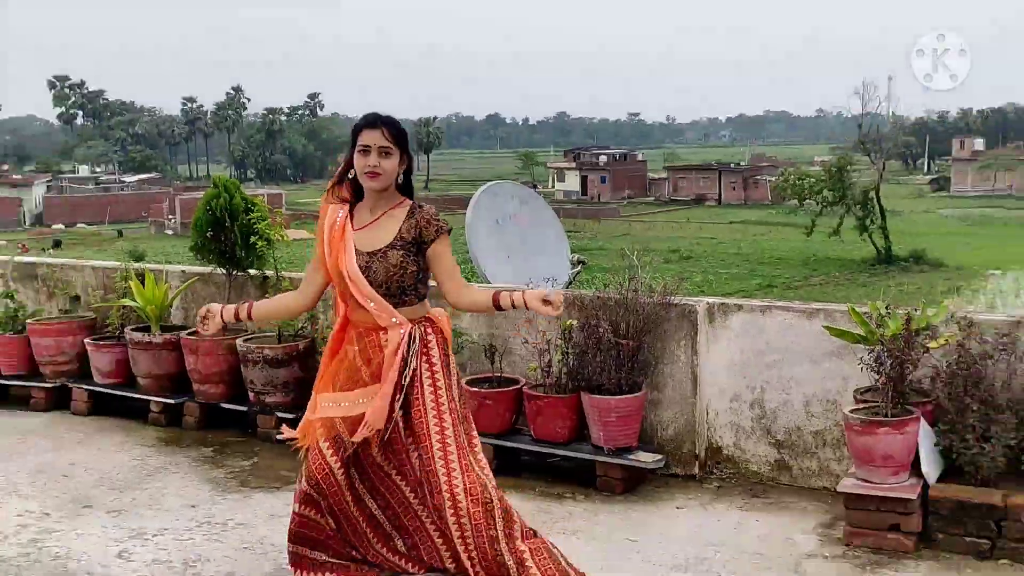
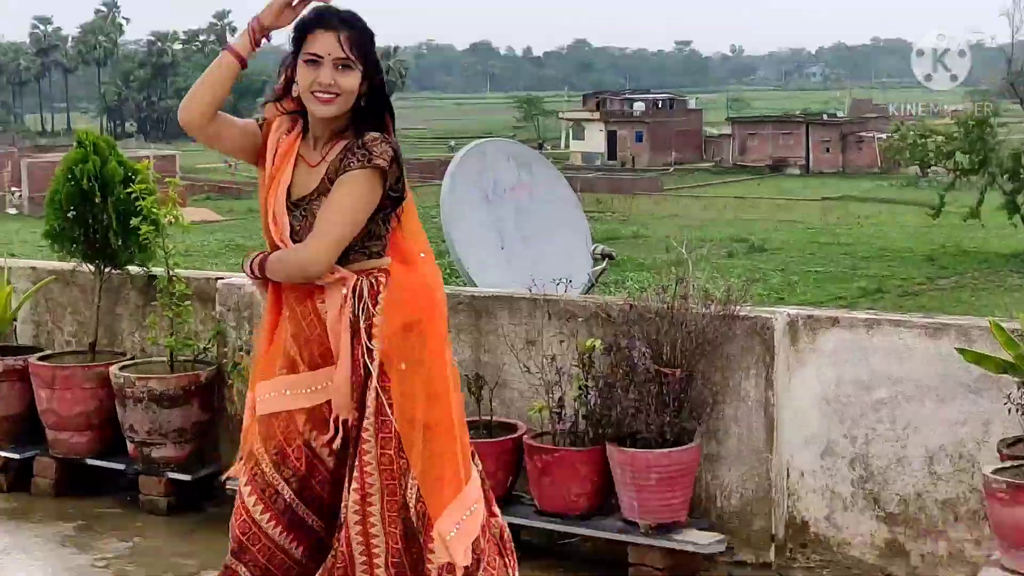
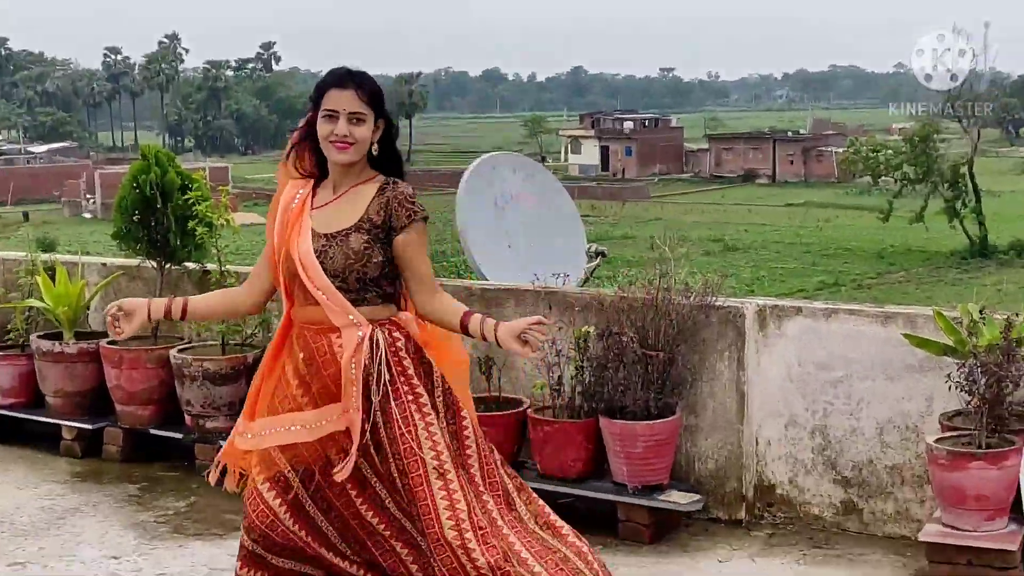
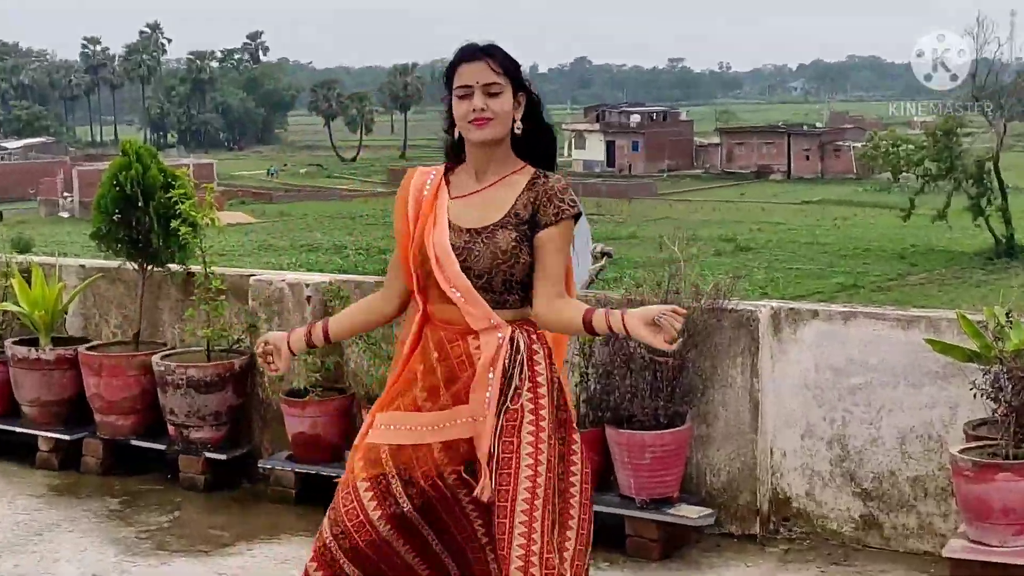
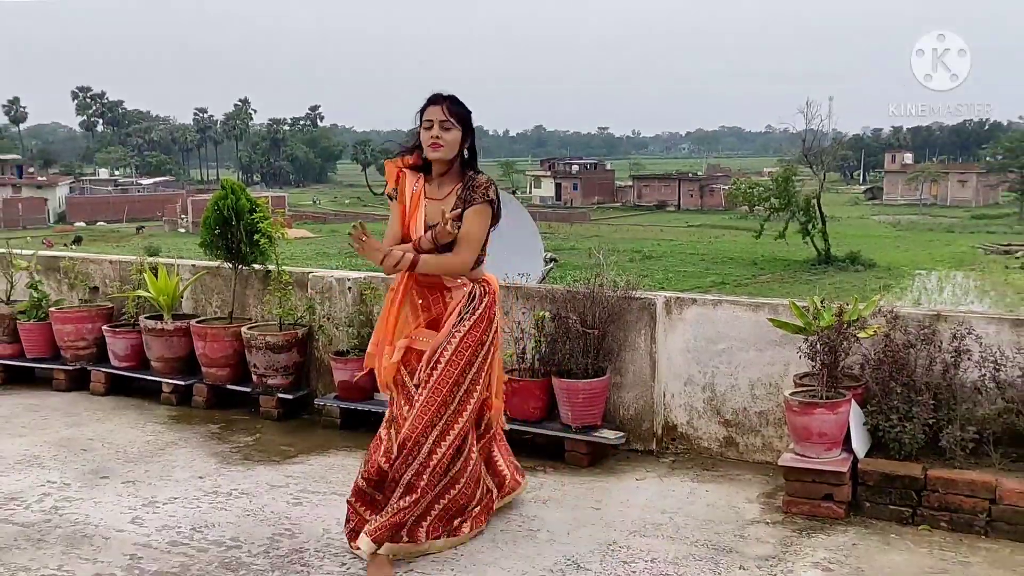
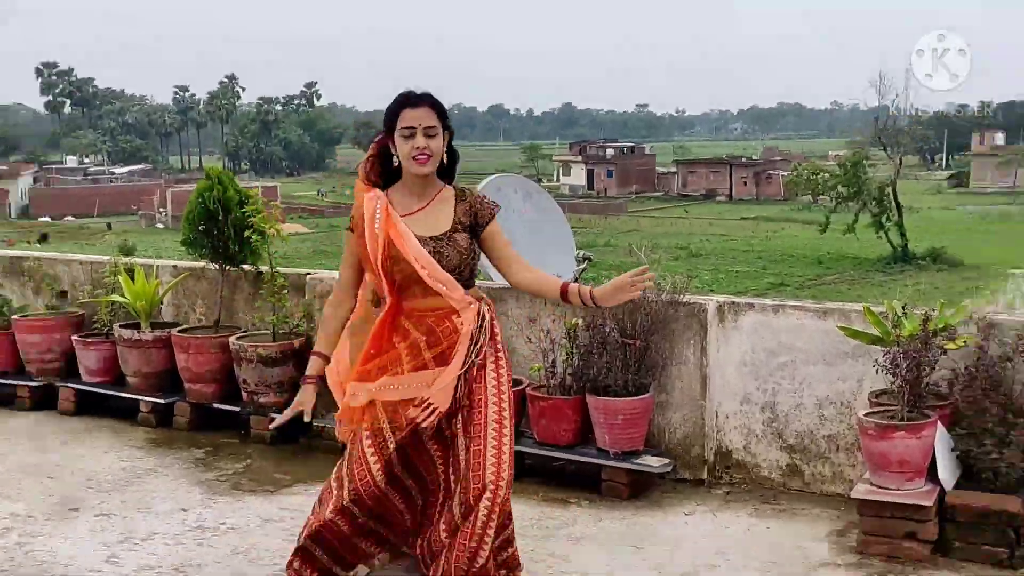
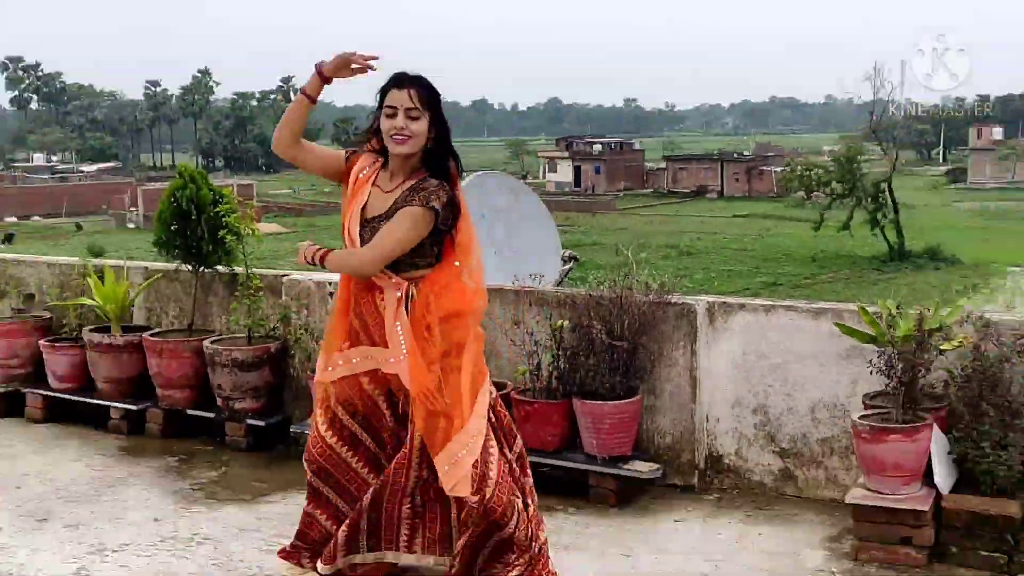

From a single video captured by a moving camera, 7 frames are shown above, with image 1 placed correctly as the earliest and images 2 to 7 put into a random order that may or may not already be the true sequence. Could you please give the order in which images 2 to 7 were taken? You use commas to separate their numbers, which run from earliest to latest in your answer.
4, 3, 6, 7, 2, 5
